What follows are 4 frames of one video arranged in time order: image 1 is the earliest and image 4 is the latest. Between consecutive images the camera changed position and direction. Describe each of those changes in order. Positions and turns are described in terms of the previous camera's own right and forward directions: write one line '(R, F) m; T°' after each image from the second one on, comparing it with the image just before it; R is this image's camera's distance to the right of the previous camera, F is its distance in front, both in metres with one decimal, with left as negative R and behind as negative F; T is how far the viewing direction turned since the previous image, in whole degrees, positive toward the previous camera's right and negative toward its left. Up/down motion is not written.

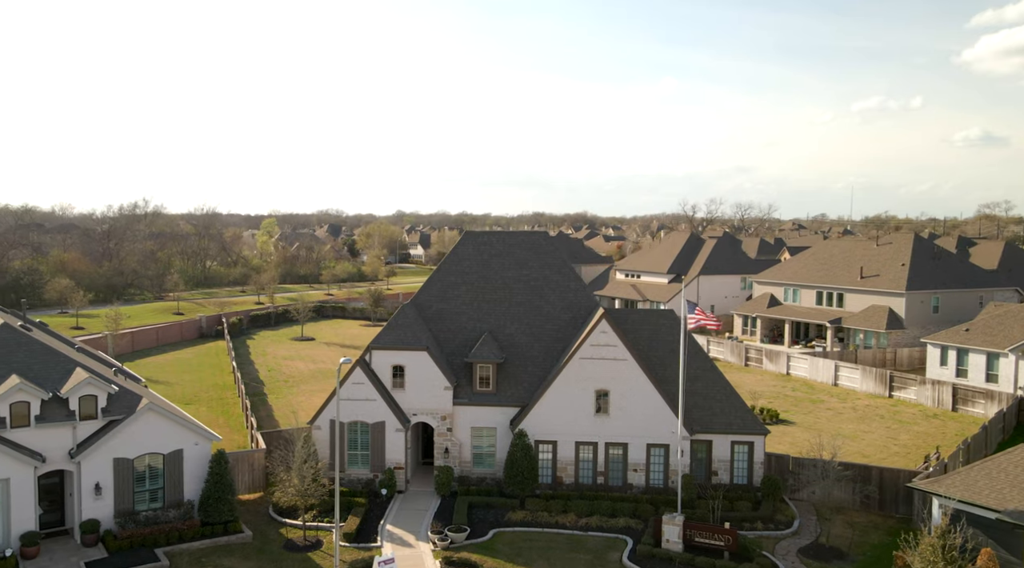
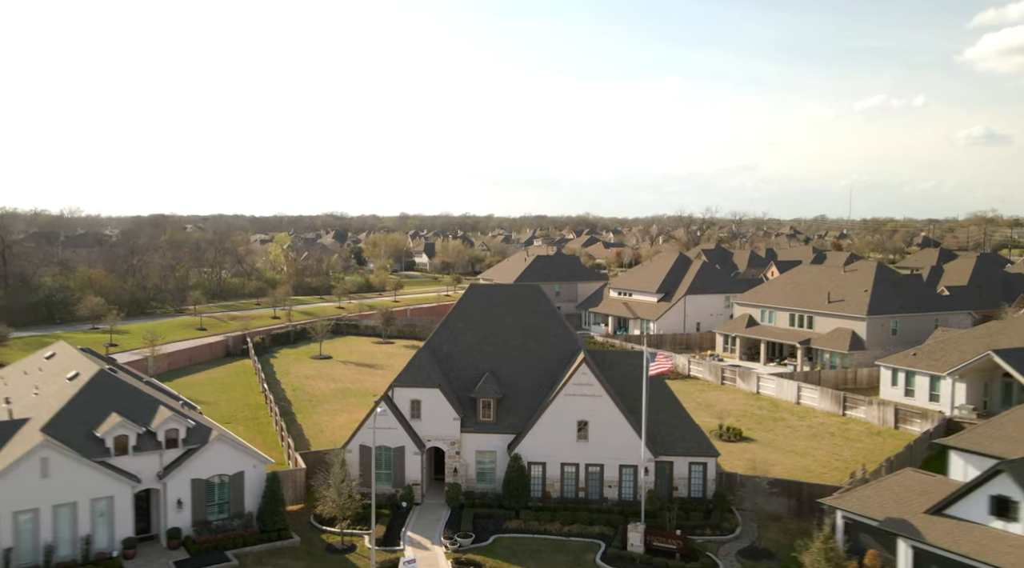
(+0.2, -5.0) m; 0°
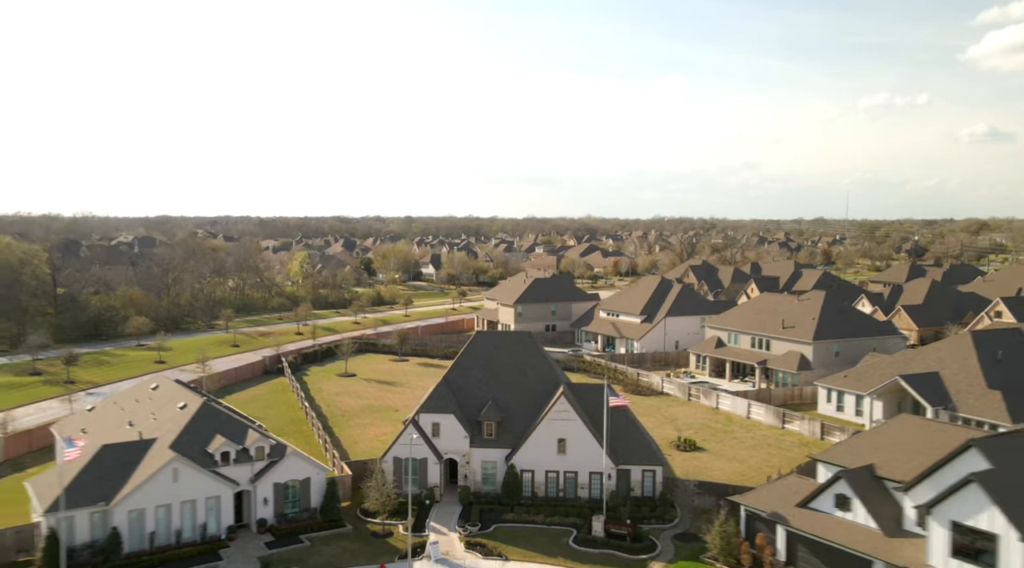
(+0.3, -9.0) m; 0°
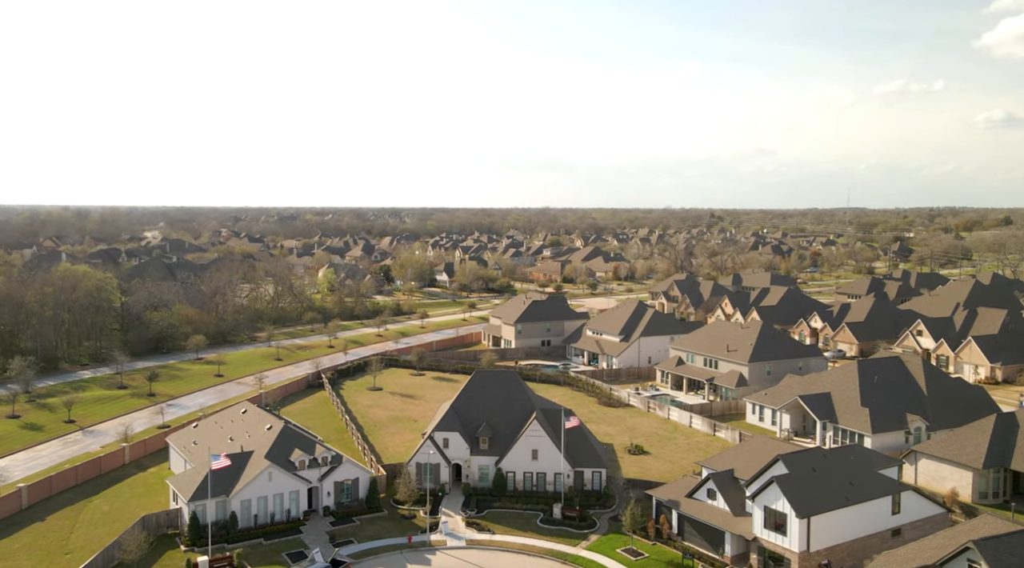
(+1.6, -14.9) m; -1°
